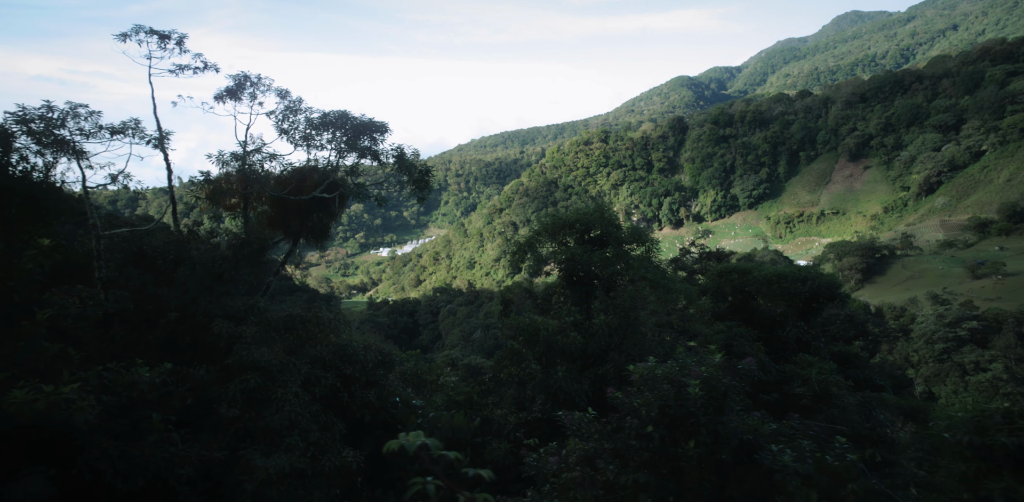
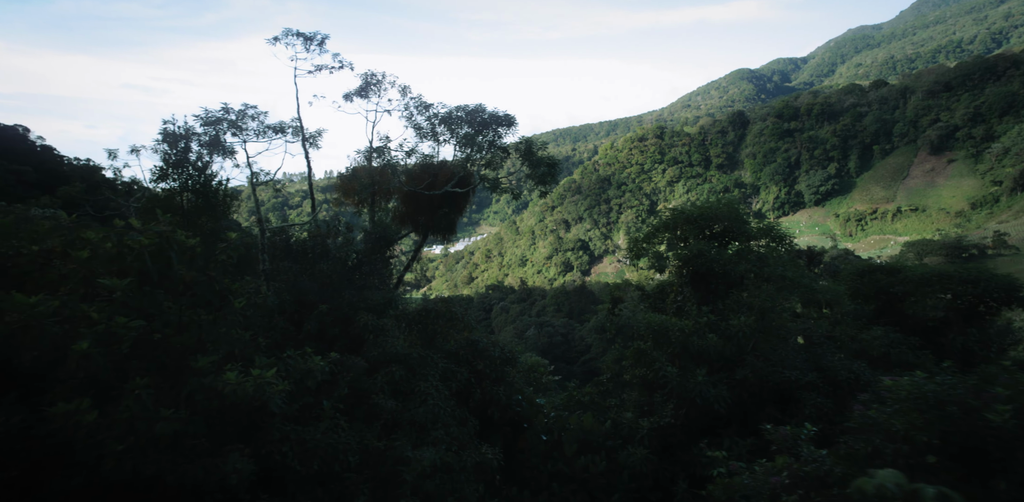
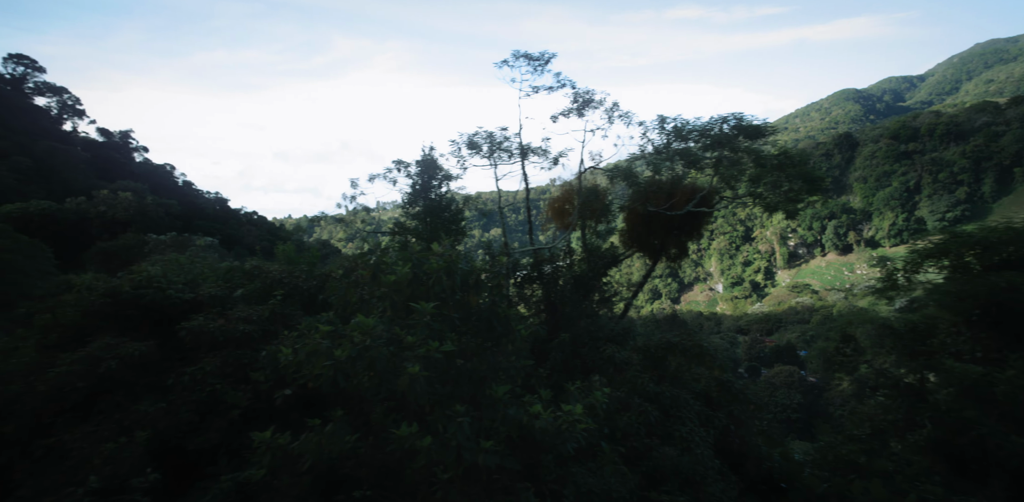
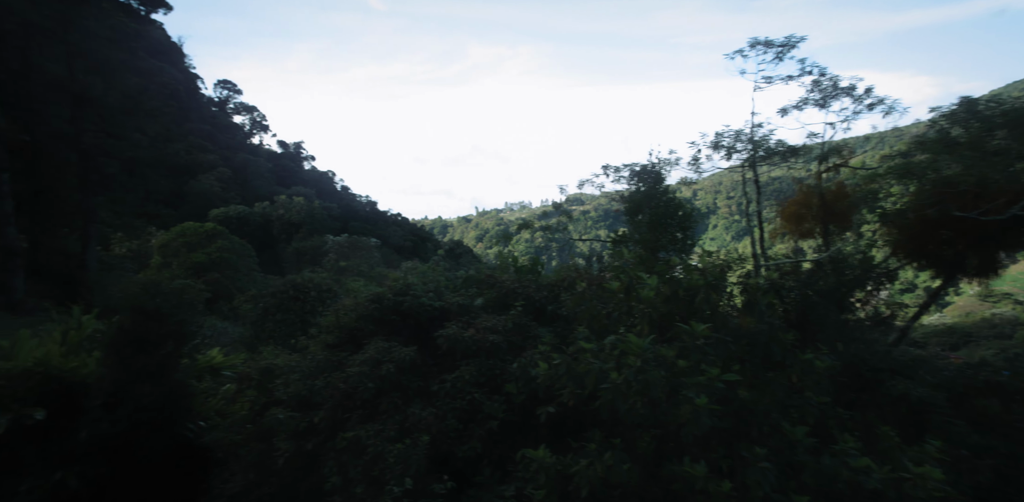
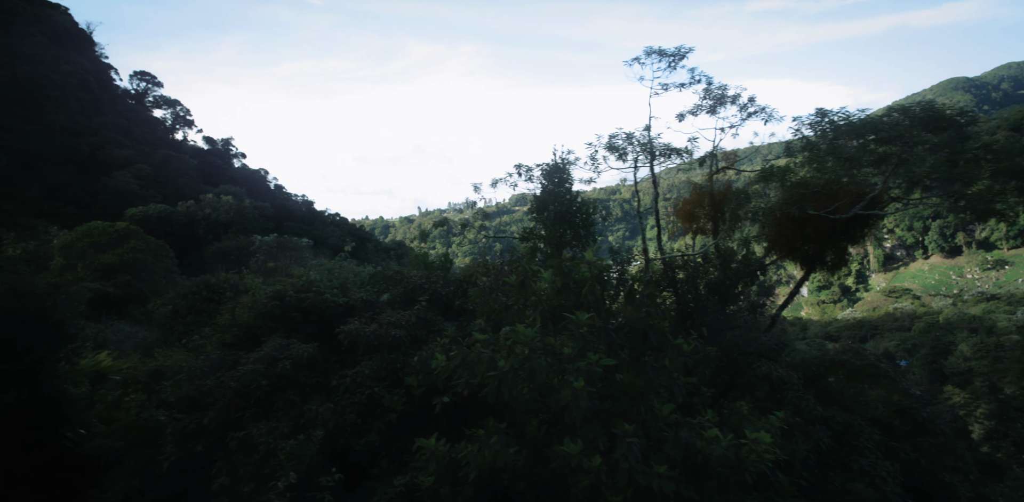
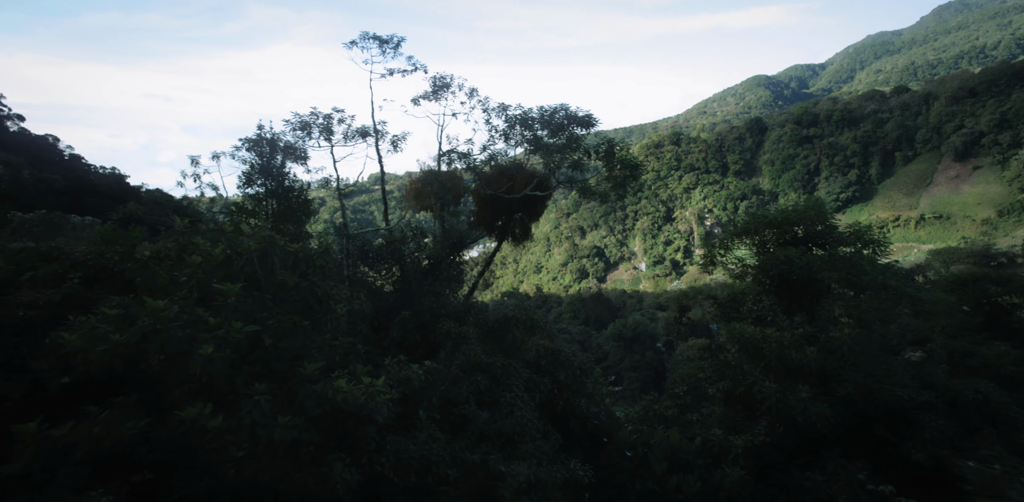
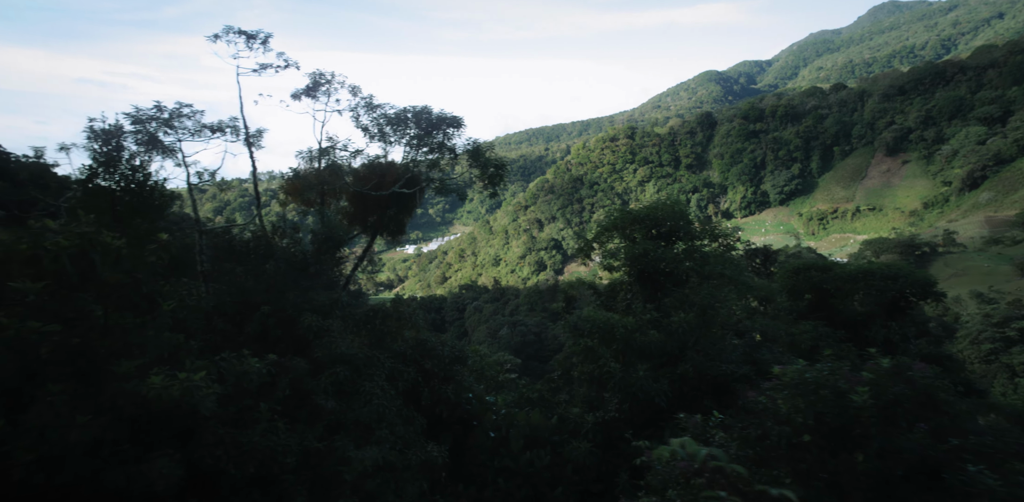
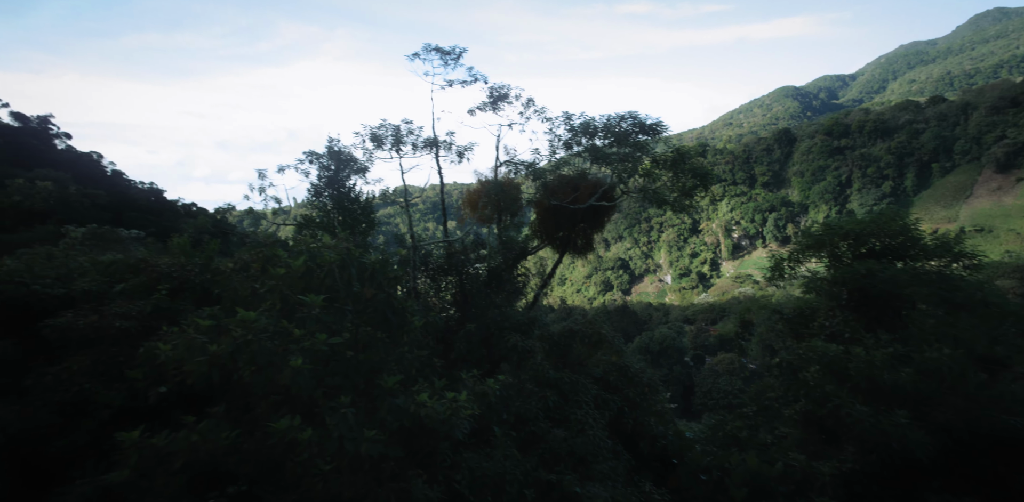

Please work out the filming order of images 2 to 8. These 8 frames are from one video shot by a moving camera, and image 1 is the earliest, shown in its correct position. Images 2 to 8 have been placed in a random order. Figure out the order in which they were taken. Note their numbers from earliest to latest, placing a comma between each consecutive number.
7, 2, 6, 8, 3, 5, 4
